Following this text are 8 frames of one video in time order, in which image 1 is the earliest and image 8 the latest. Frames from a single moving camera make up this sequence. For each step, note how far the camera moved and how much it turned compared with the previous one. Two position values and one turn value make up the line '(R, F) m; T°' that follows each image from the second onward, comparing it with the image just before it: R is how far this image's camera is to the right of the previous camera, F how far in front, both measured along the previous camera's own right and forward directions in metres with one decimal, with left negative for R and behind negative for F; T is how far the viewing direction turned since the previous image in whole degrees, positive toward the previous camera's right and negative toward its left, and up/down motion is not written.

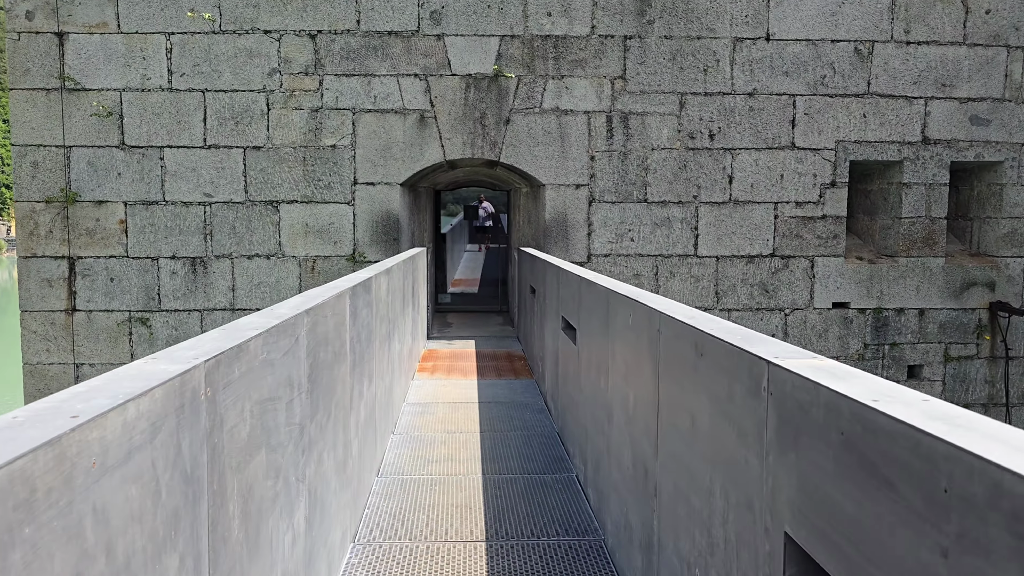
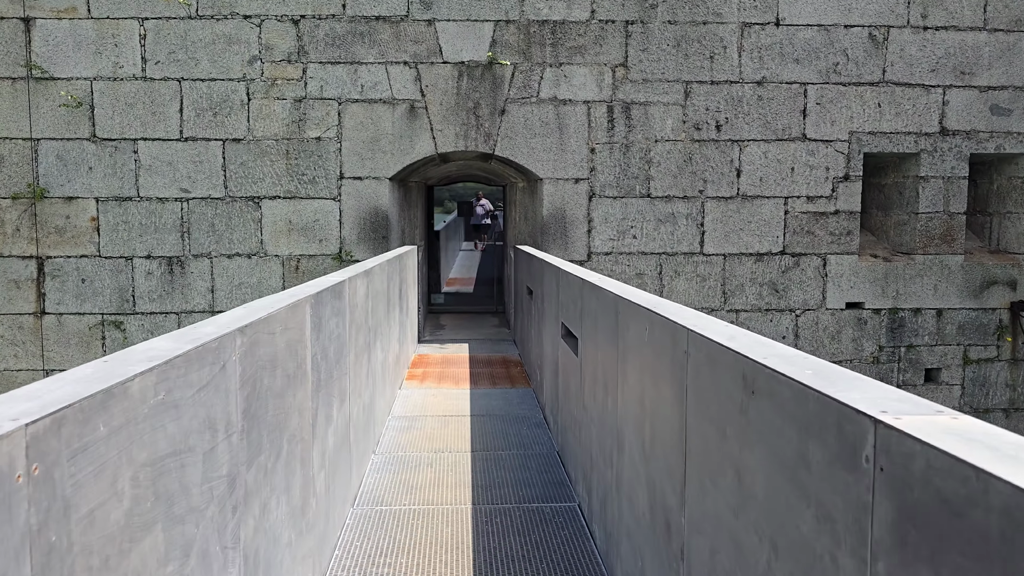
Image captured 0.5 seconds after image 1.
(0.0, +0.5) m; 0°
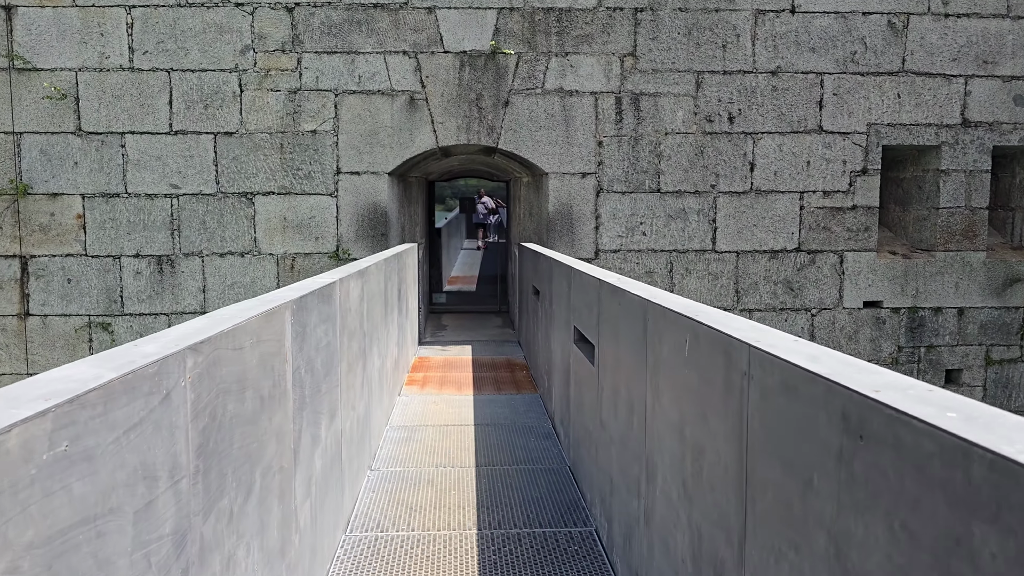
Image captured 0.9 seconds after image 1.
(0.0, +0.3) m; 0°
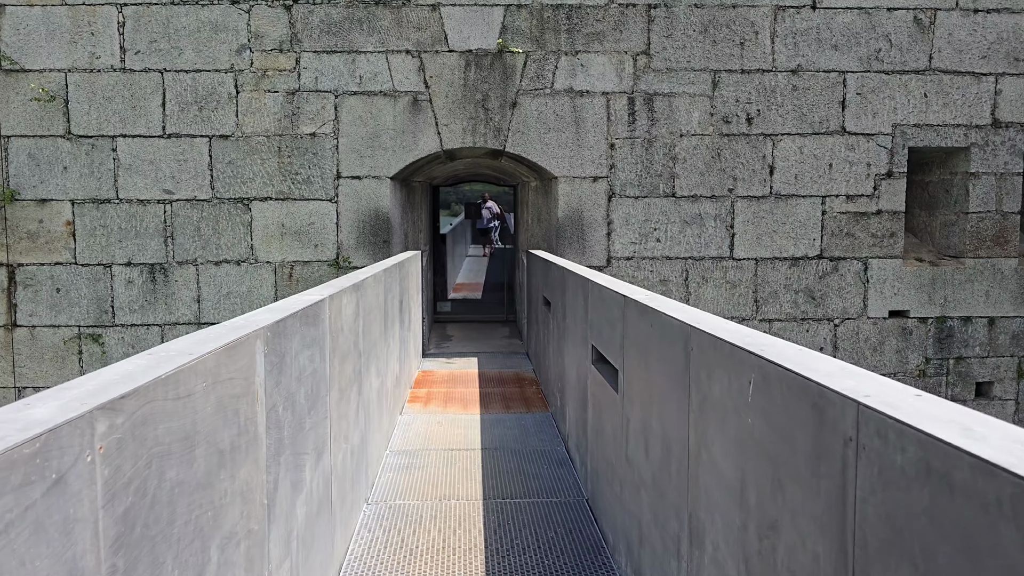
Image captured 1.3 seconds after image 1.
(0.0, +0.4) m; 0°
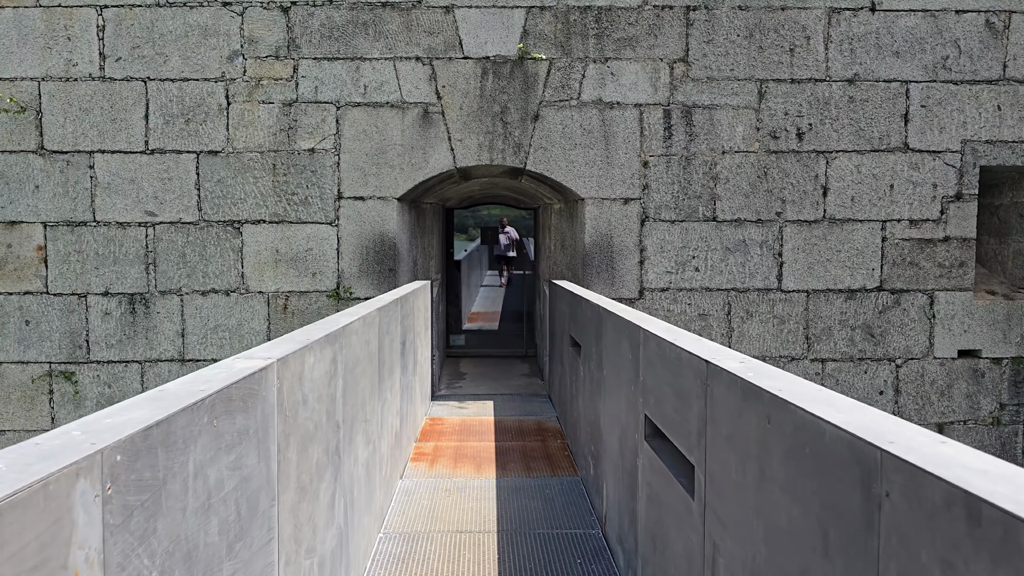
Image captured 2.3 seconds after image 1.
(0.0, +0.8) m; -1°
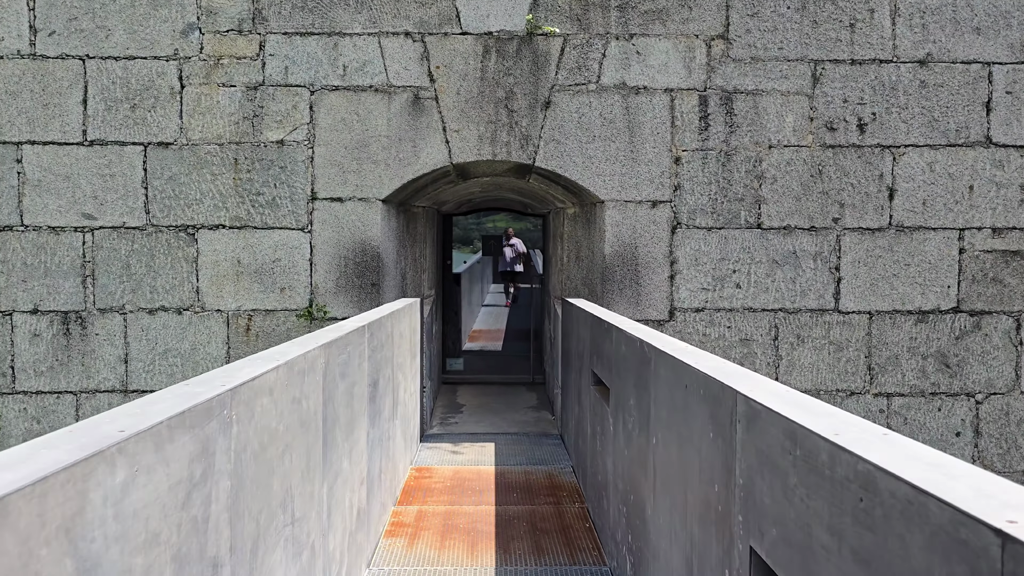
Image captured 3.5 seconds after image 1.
(0.0, +1.1) m; 0°
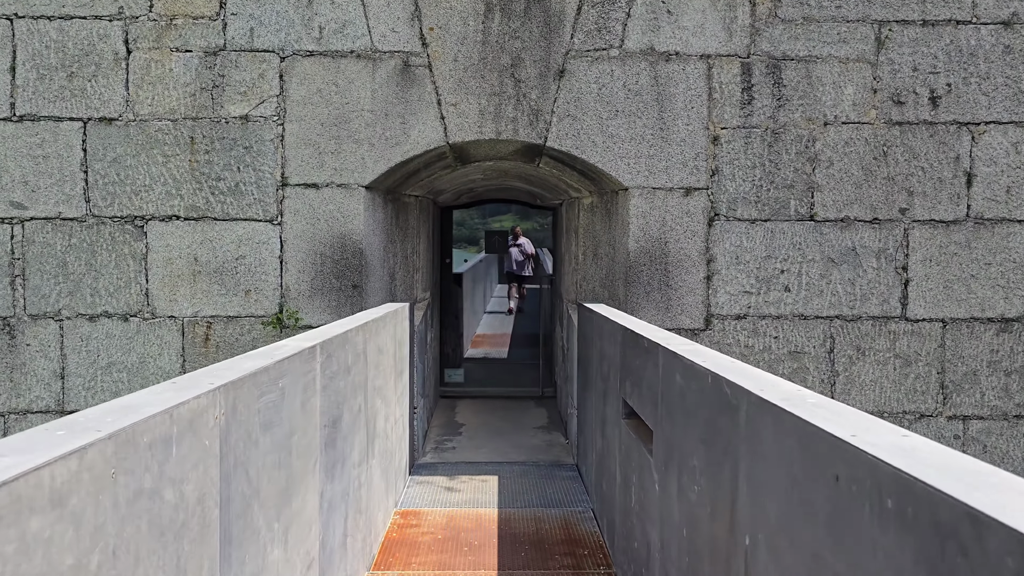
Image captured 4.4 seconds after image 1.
(0.0, +0.9) m; 0°
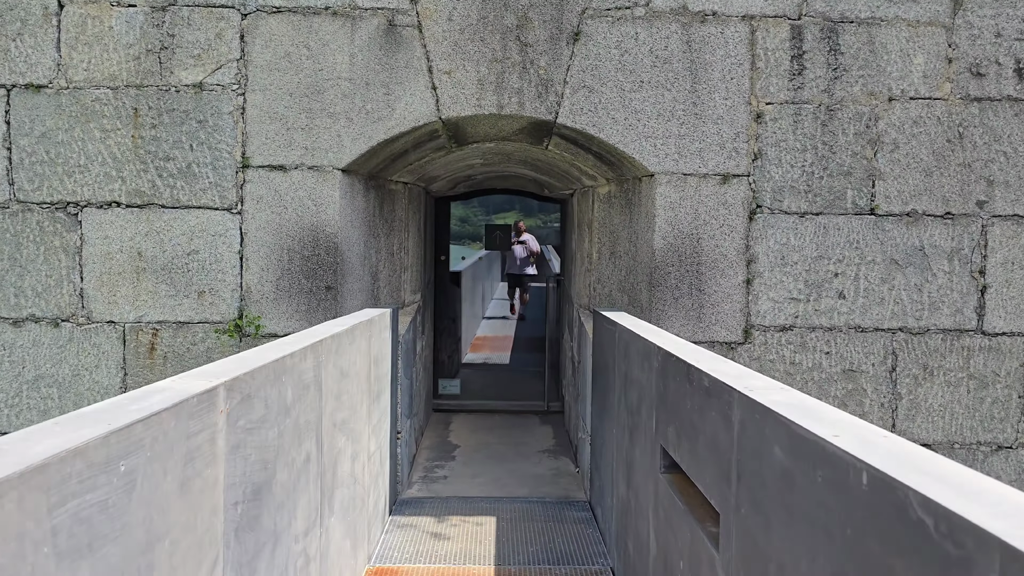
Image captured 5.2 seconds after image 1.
(0.0, +0.8) m; 0°
